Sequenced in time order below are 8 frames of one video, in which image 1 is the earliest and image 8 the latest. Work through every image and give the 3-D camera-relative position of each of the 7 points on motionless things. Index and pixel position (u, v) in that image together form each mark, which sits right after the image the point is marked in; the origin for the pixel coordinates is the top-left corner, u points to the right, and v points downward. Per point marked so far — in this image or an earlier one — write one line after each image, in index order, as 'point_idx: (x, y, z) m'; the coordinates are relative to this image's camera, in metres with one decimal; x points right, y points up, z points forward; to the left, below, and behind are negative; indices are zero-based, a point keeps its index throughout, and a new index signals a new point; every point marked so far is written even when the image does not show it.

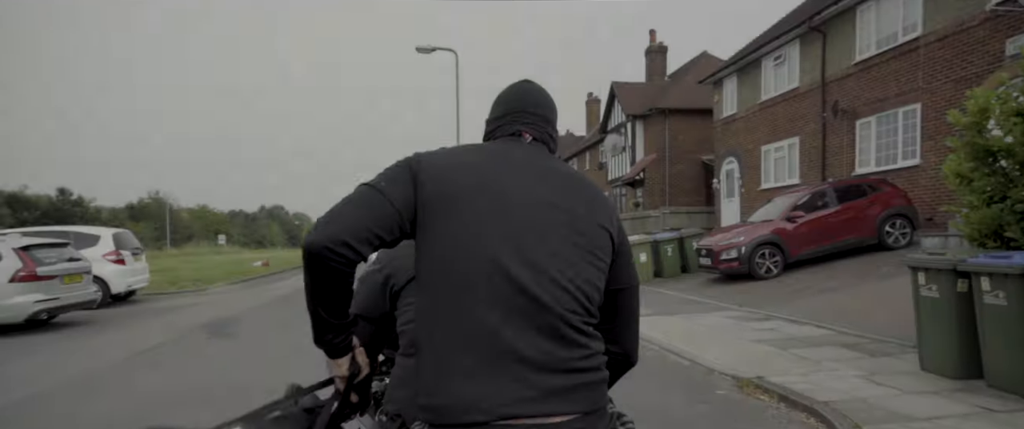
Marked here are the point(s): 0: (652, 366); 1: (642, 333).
0: (+1.9, -2.0, +7.3) m
1: (+2.2, -2.0, +9.4) m
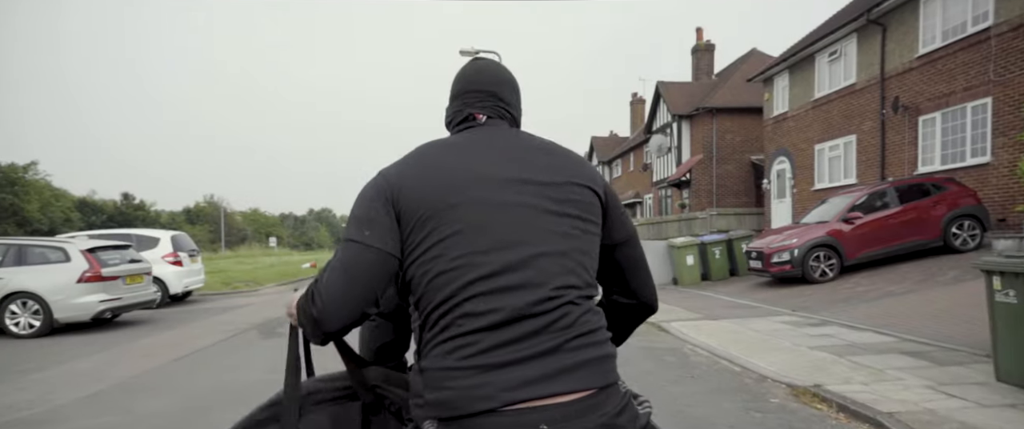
0: (+2.4, -2.0, +7.1) m
1: (+2.9, -2.0, +9.1) m
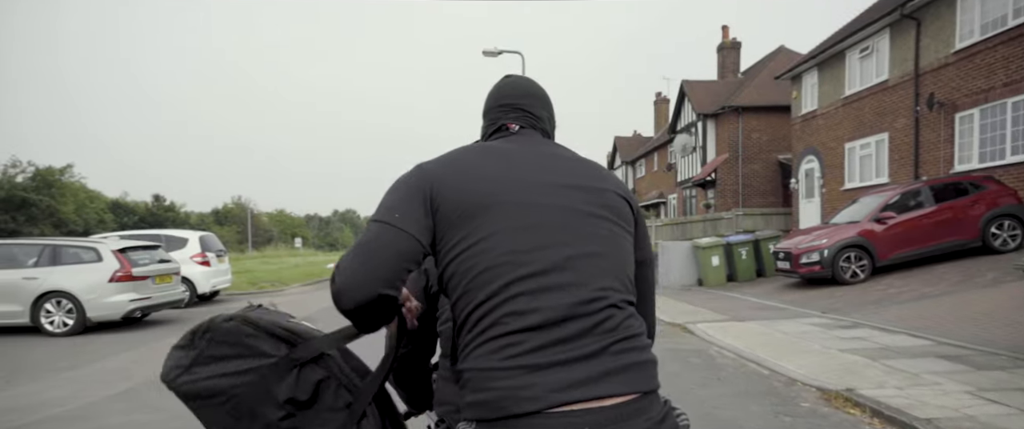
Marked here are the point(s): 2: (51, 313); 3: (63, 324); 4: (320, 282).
0: (+2.7, -2.0, +6.9) m
1: (+3.3, -2.0, +8.9) m
2: (-7.3, -1.6, +8.8) m
3: (-7.2, -1.8, +8.8) m
4: (-6.7, -2.3, +19.2) m
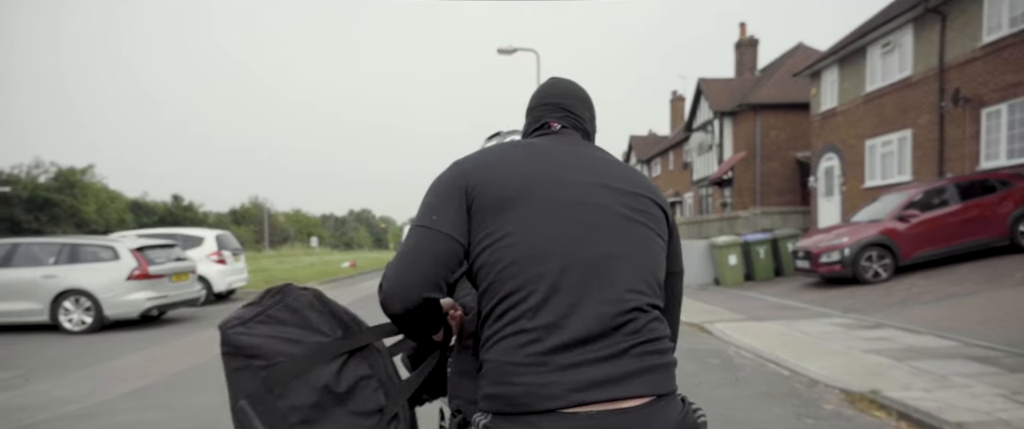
0: (+2.9, -2.0, +6.7) m
1: (+3.5, -2.0, +8.7) m
2: (-7.1, -1.6, +8.9) m
3: (-6.9, -1.7, +8.9) m
4: (-6.2, -2.3, +19.3) m
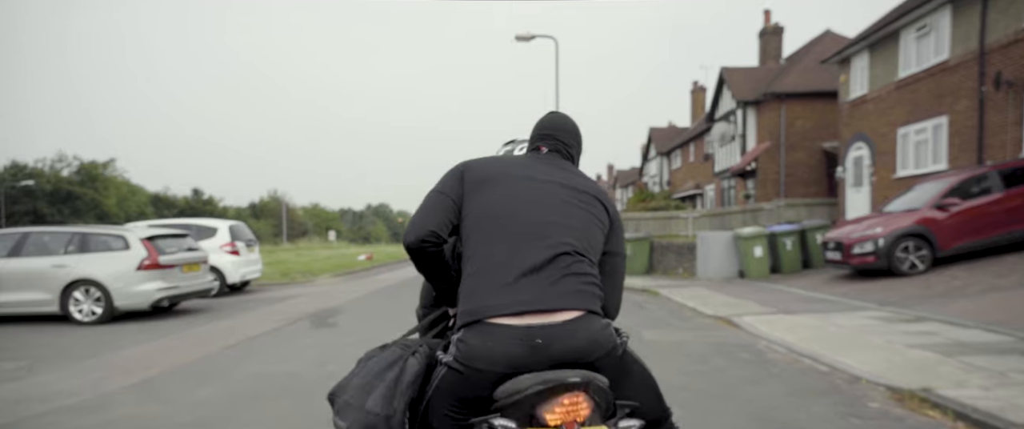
0: (+3.1, -1.8, +6.3) m
1: (+3.8, -1.8, +8.3) m
2: (-6.8, -1.4, +8.7) m
3: (-6.7, -1.5, +8.7) m
4: (-5.6, -2.0, +19.2) m
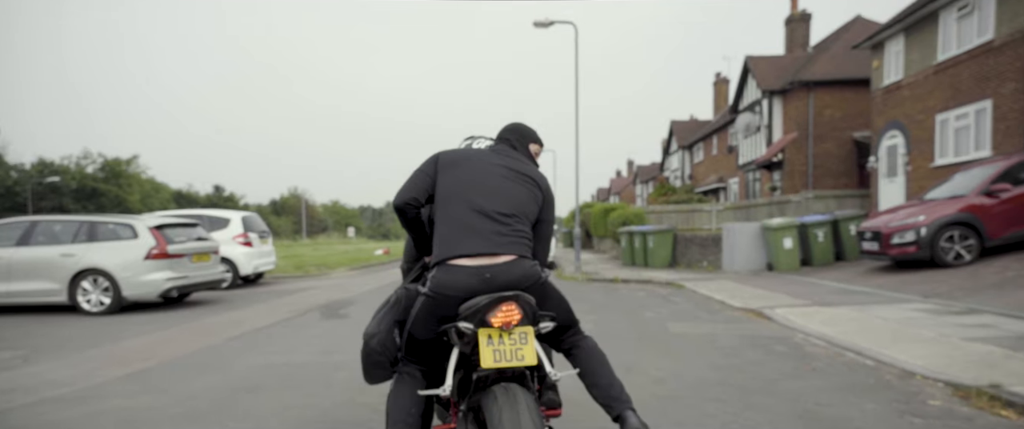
0: (+3.3, -1.6, +5.8) m
1: (+4.0, -1.6, +7.7) m
2: (-6.6, -1.2, +8.5) m
3: (-6.4, -1.4, +8.5) m
4: (-5.0, -1.8, +18.9) m
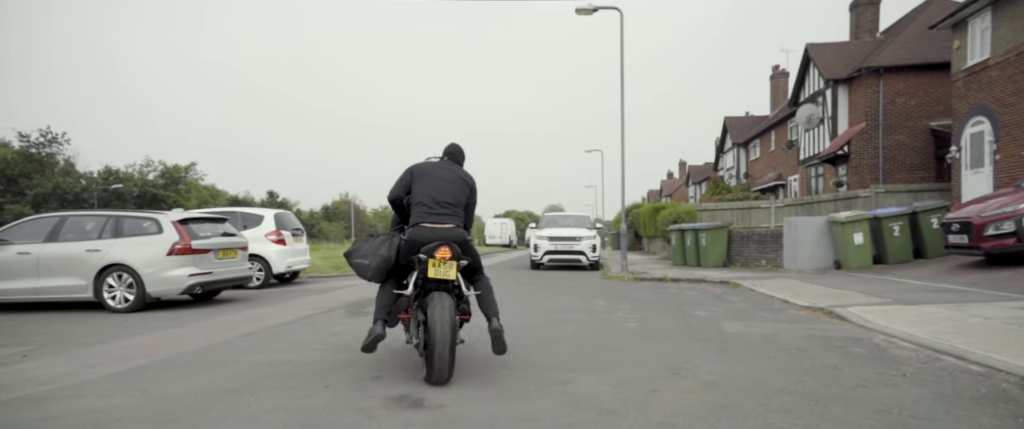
0: (+3.5, -1.4, +4.7) m
1: (+4.4, -1.3, +6.6) m
2: (-6.1, -1.1, +8.4) m
3: (-5.9, -1.3, +8.4) m
4: (-3.5, -1.8, +18.6) m
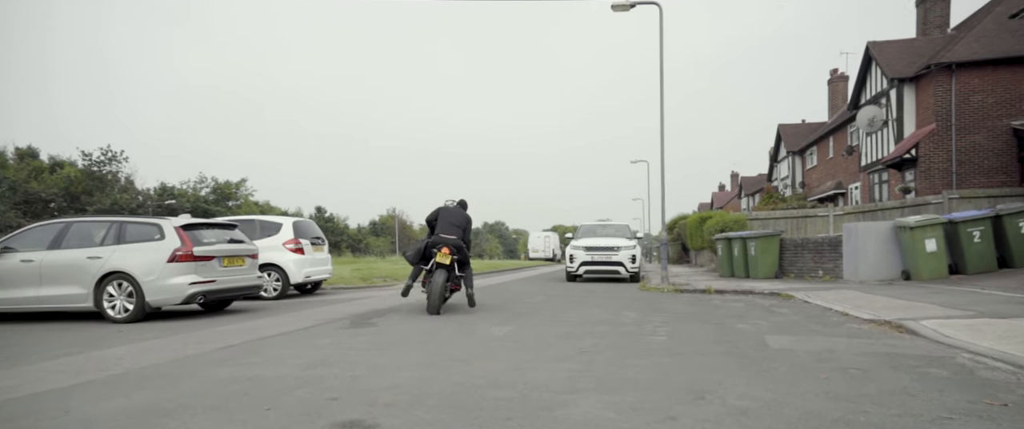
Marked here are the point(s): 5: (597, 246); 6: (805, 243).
0: (+3.4, -1.2, +3.7) m
1: (+4.5, -1.3, +5.5) m
2: (-5.8, -1.2, +8.1) m
3: (-5.7, -1.4, +8.1) m
4: (-2.4, -2.1, +18.0) m
5: (+2.7, -1.0, +17.6) m
6: (+8.1, -0.8, +15.2) m
